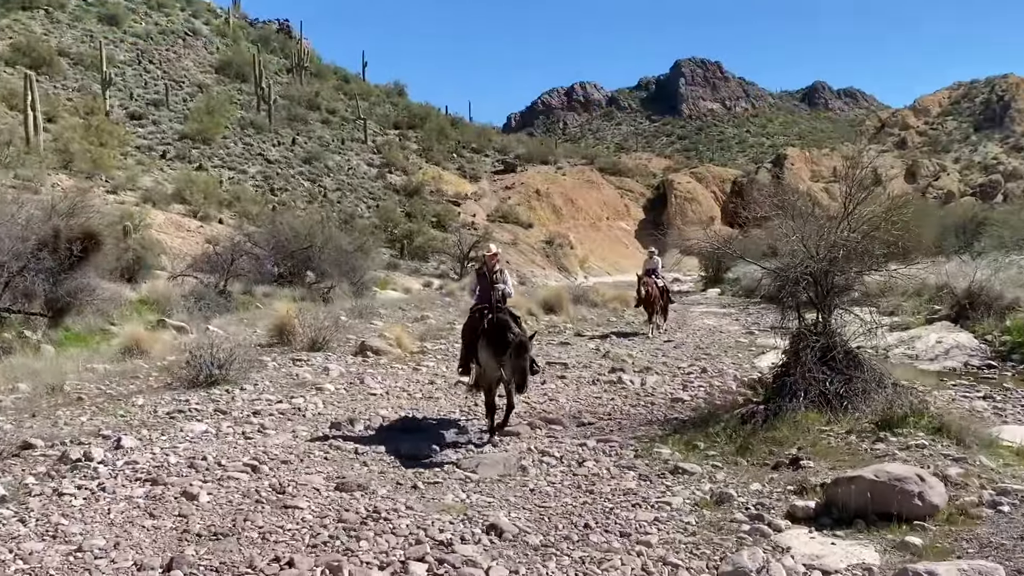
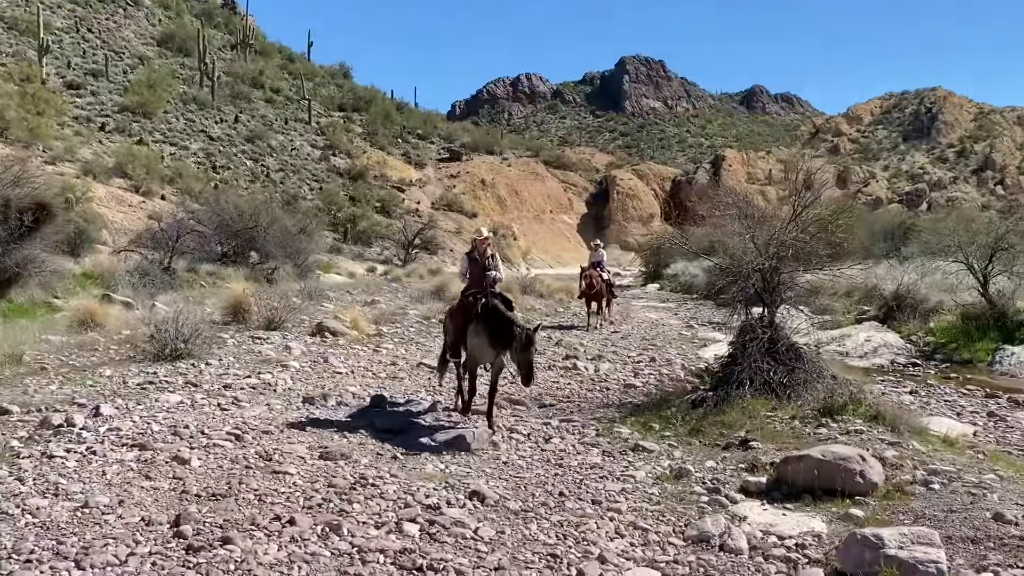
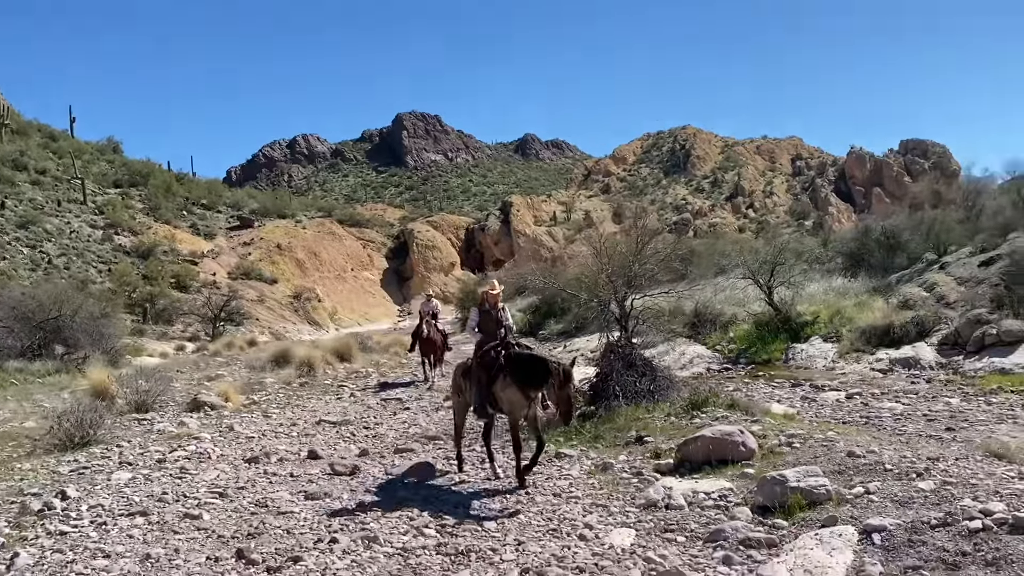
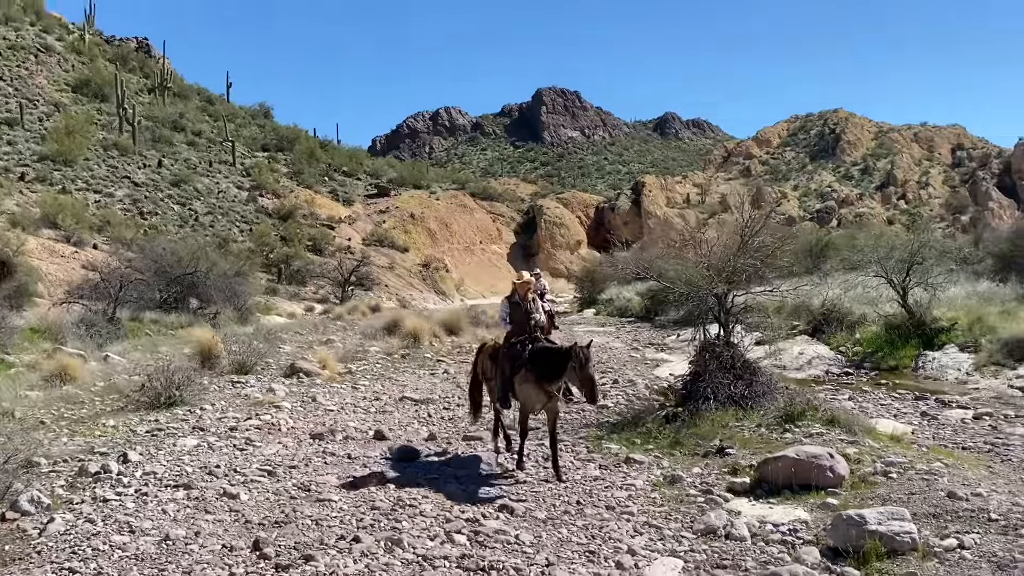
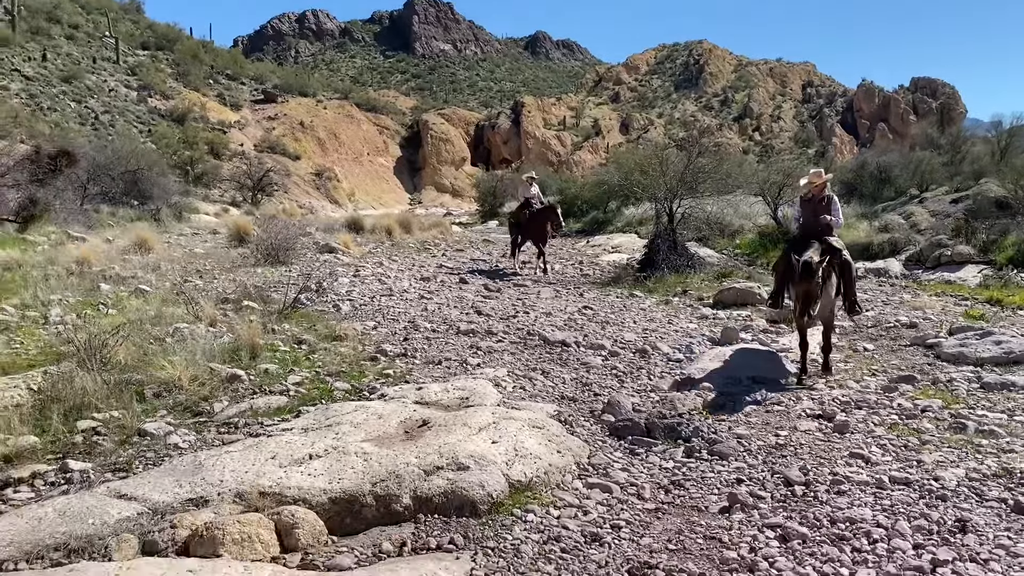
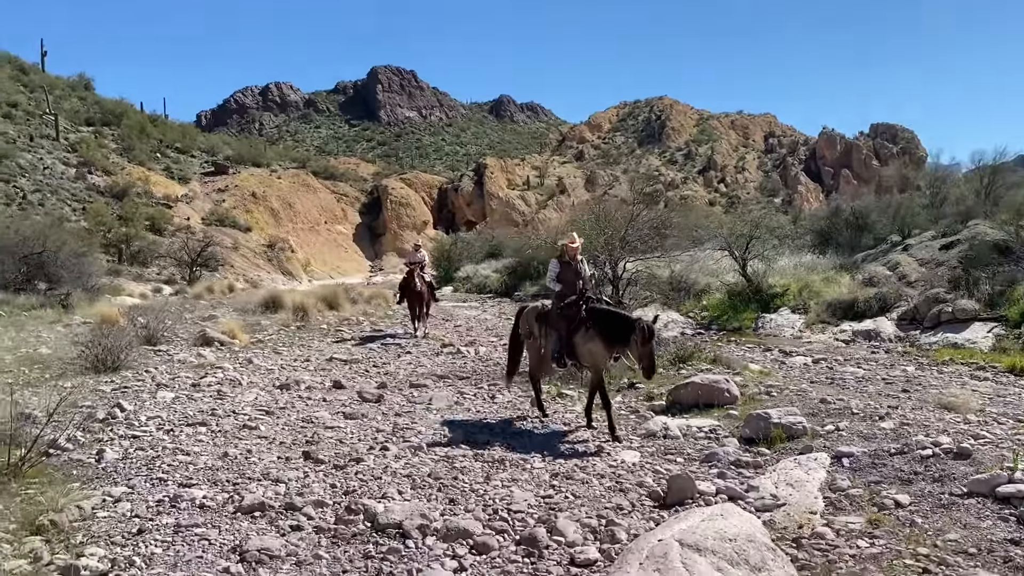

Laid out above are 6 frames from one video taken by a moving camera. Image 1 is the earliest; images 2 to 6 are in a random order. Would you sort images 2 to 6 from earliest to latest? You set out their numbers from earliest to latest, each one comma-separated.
2, 4, 3, 6, 5
